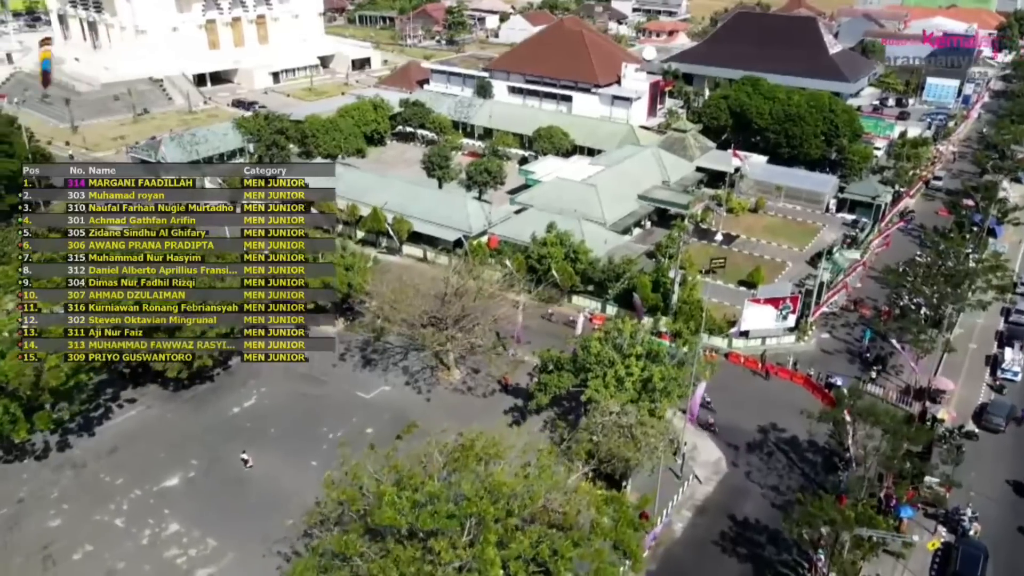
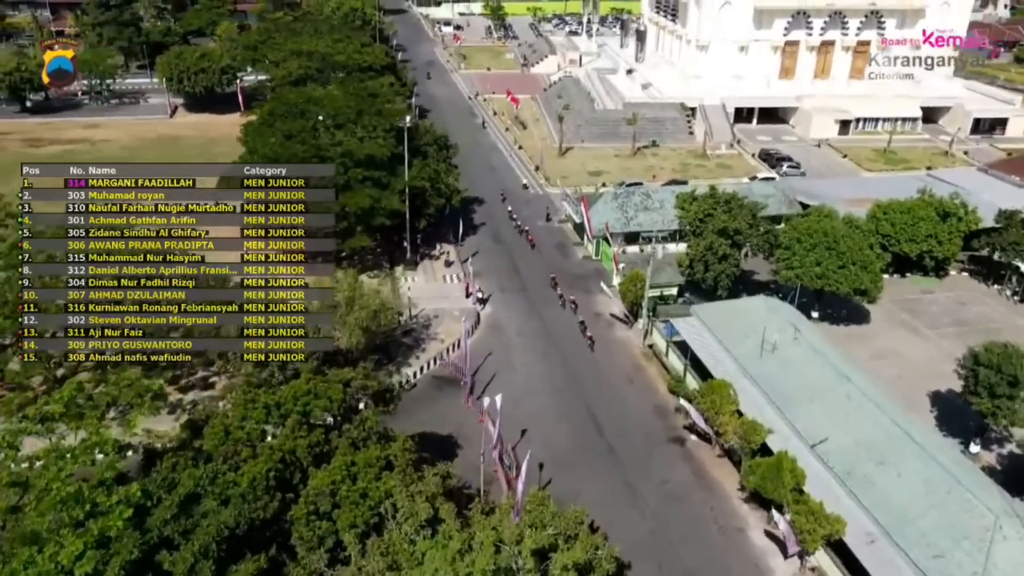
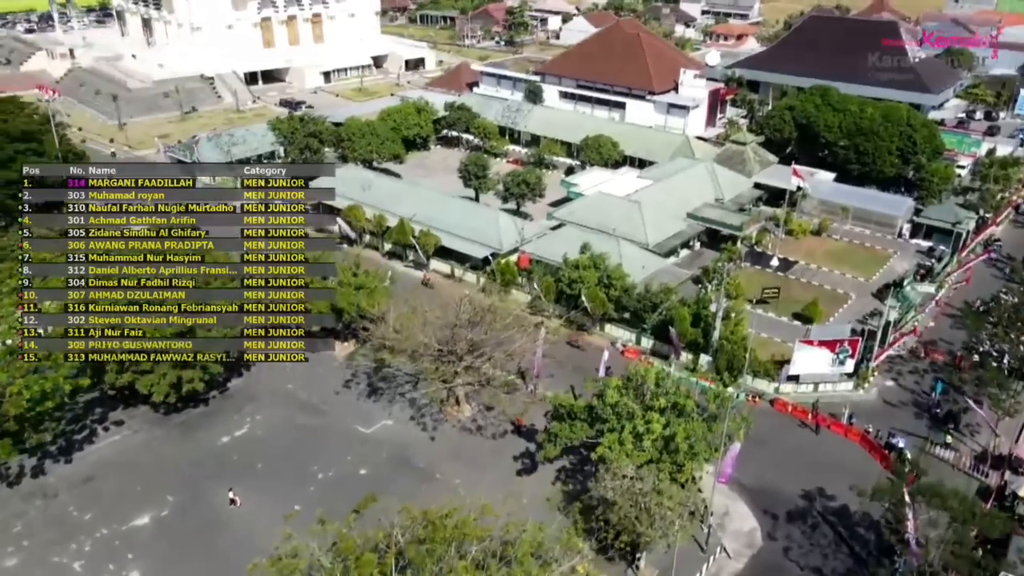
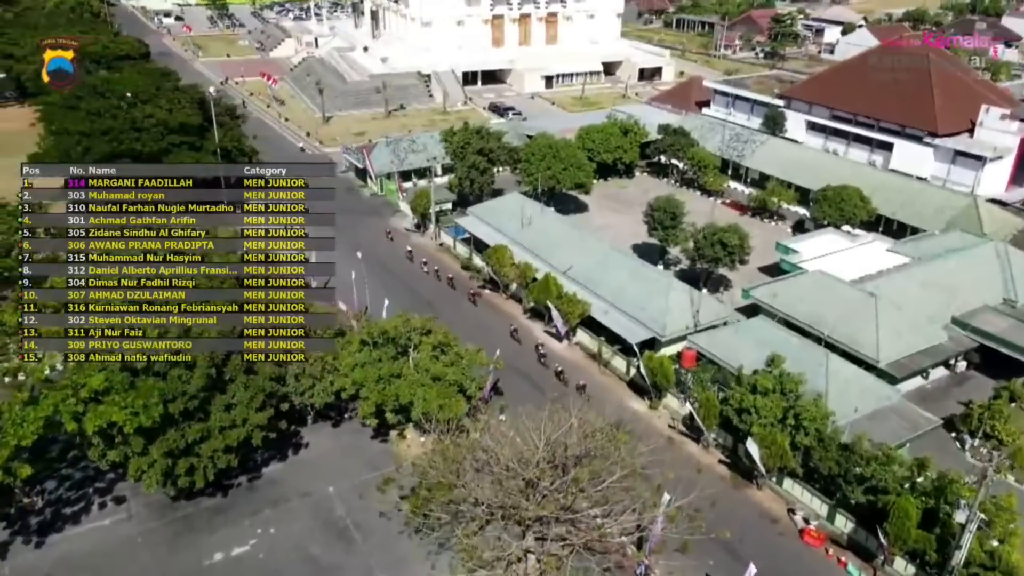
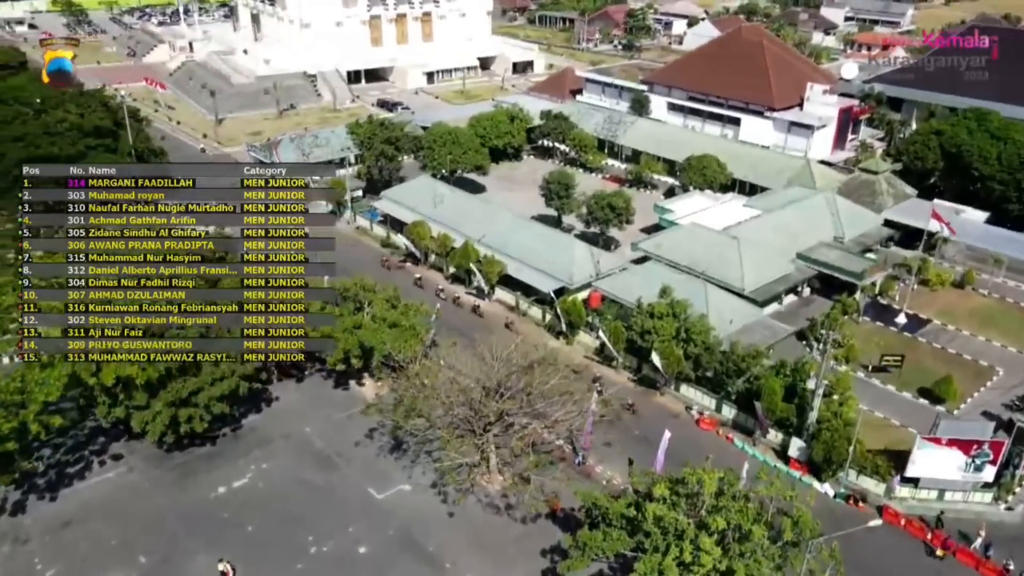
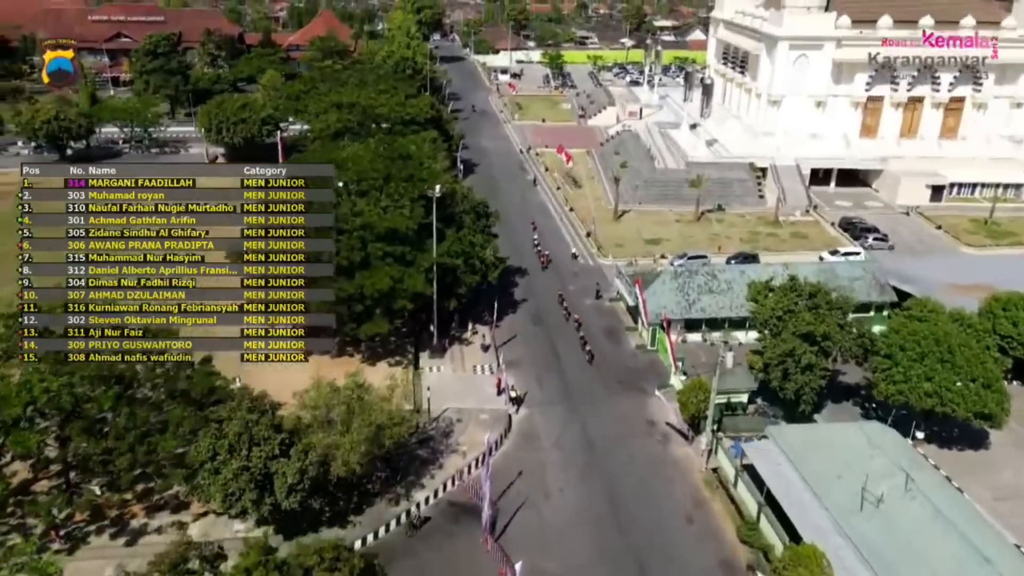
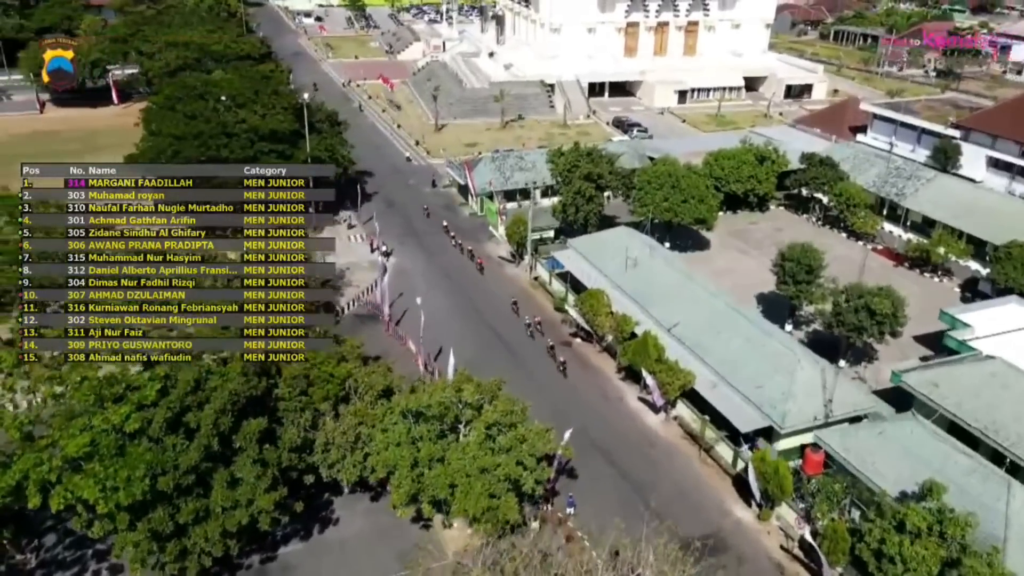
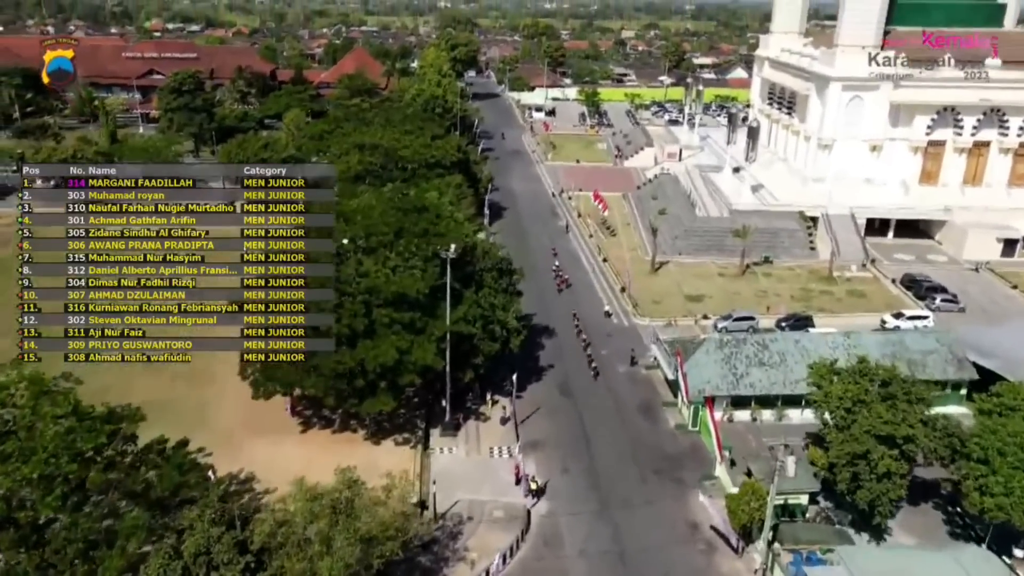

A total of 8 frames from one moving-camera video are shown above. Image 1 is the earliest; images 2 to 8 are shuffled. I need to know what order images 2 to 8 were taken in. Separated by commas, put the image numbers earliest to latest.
3, 5, 4, 7, 2, 6, 8
